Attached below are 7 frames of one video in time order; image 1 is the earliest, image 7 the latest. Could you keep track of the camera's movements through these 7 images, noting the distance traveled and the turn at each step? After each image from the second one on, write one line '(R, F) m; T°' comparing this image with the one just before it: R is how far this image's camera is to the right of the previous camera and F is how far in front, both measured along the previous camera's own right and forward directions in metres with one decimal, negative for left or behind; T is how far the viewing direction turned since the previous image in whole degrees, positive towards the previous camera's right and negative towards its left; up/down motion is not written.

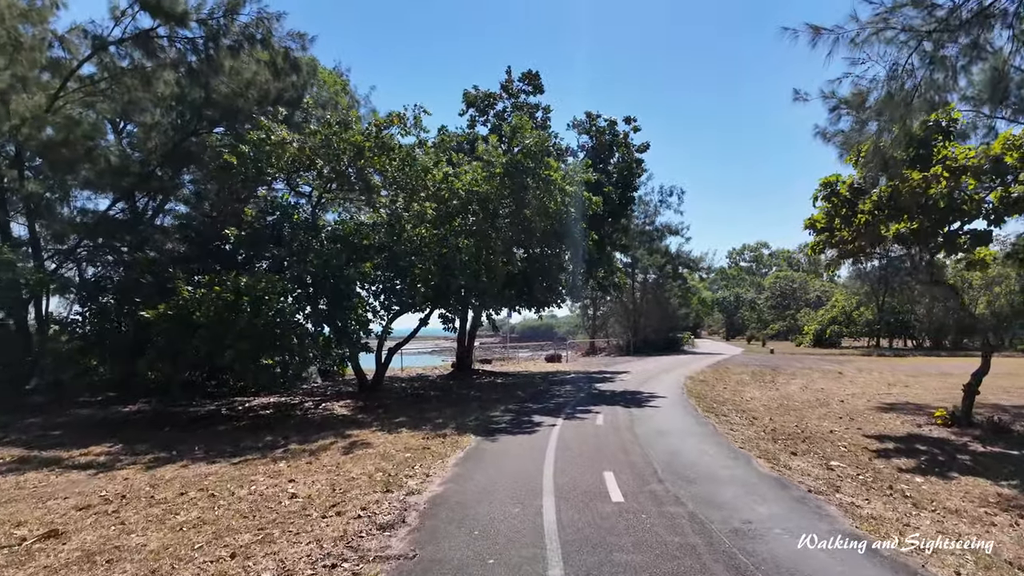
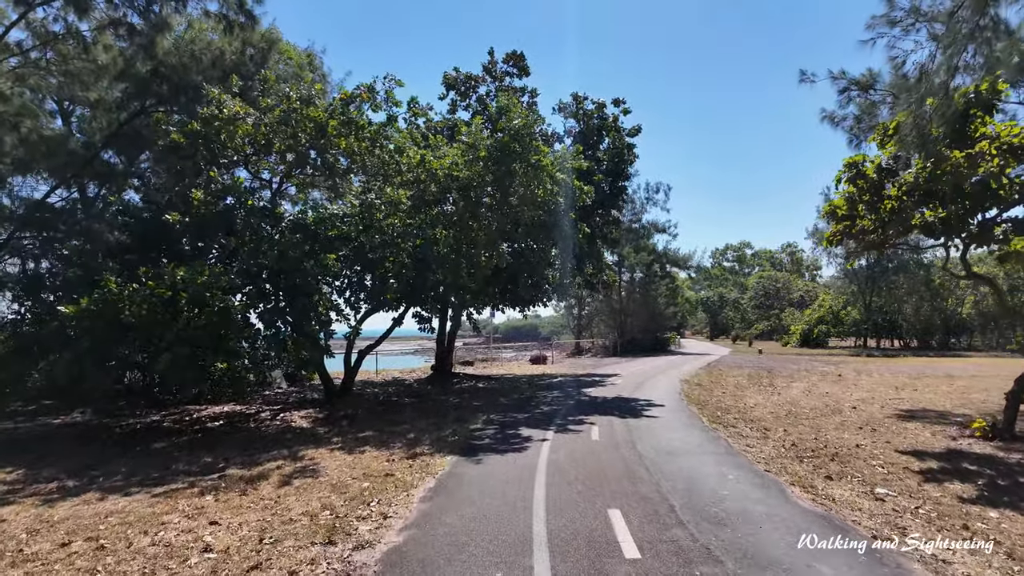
(0.0, +1.6) m; +2°
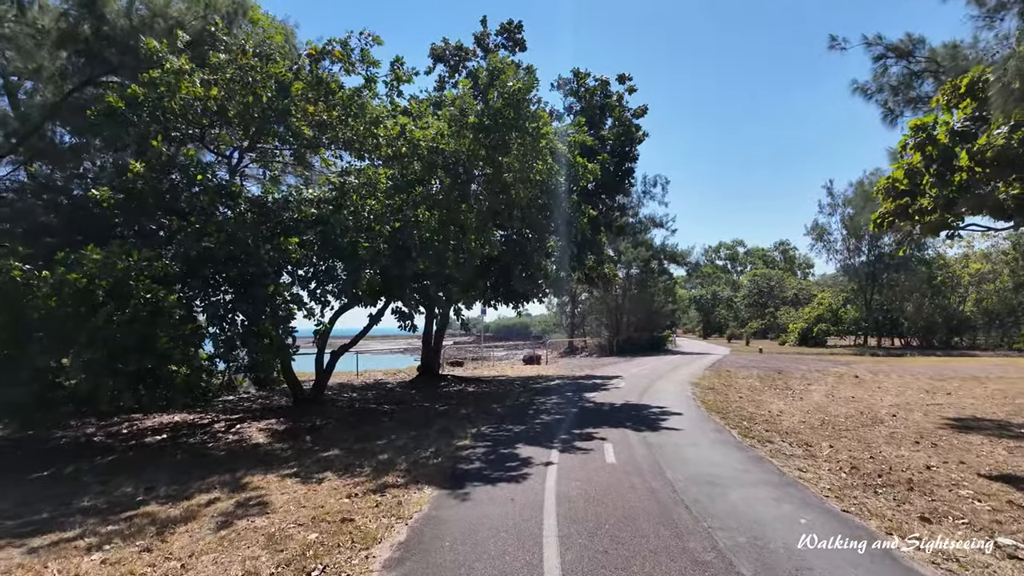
(-0.1, +1.9) m; +1°
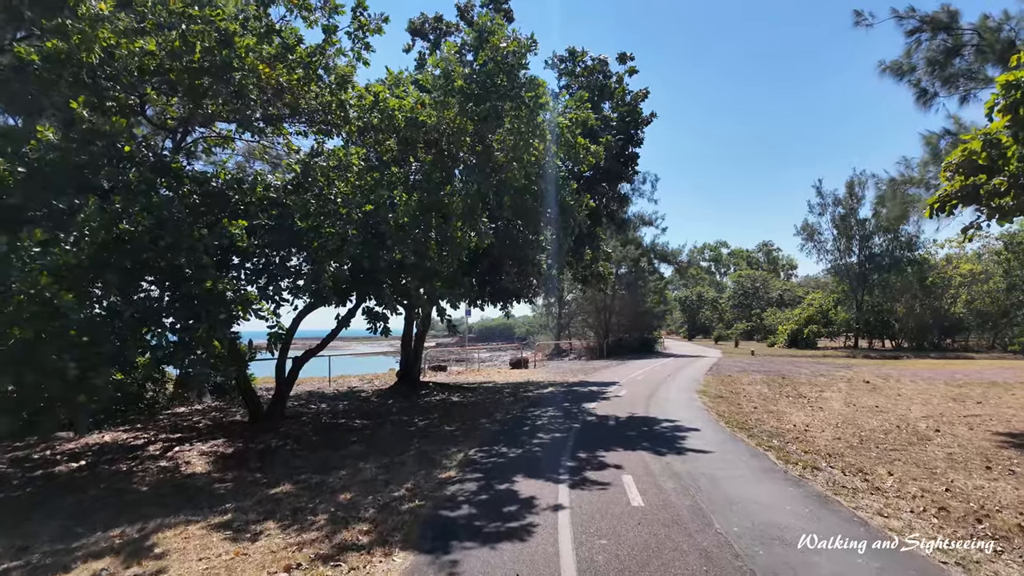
(-0.2, +1.9) m; +2°
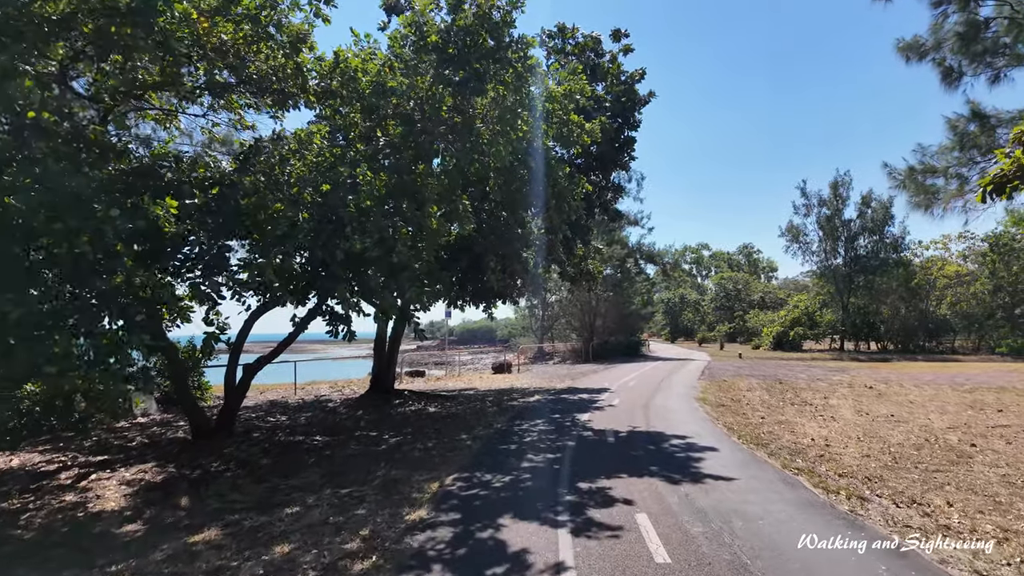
(0.0, +1.5) m; +2°
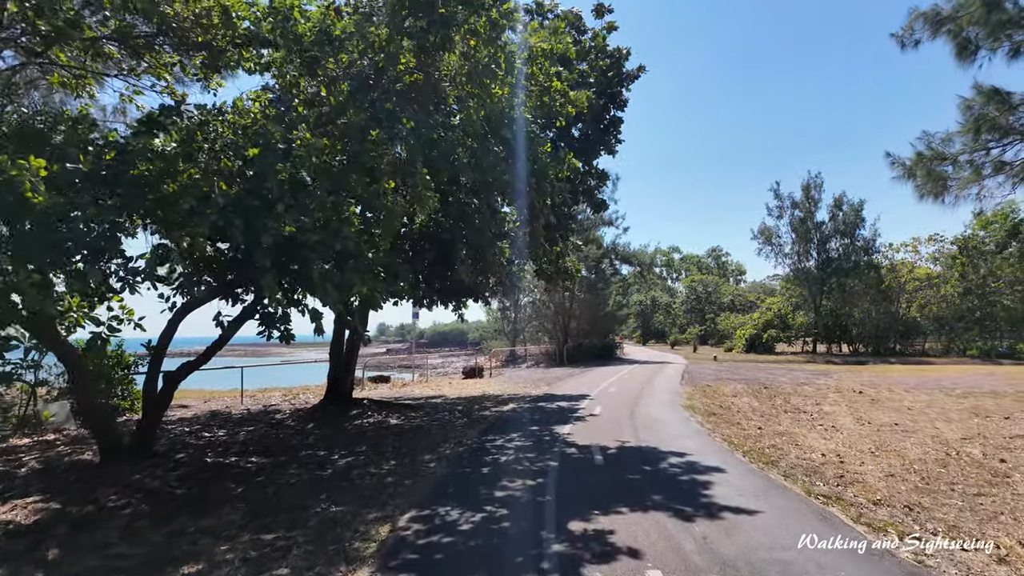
(0.0, +1.5) m; +3°
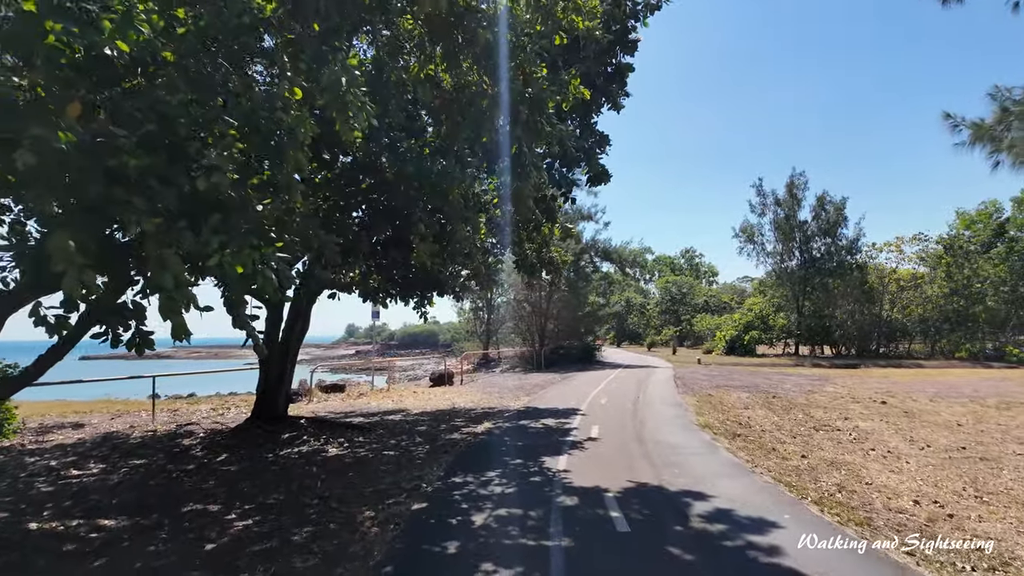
(-0.1, +2.9) m; +3°
